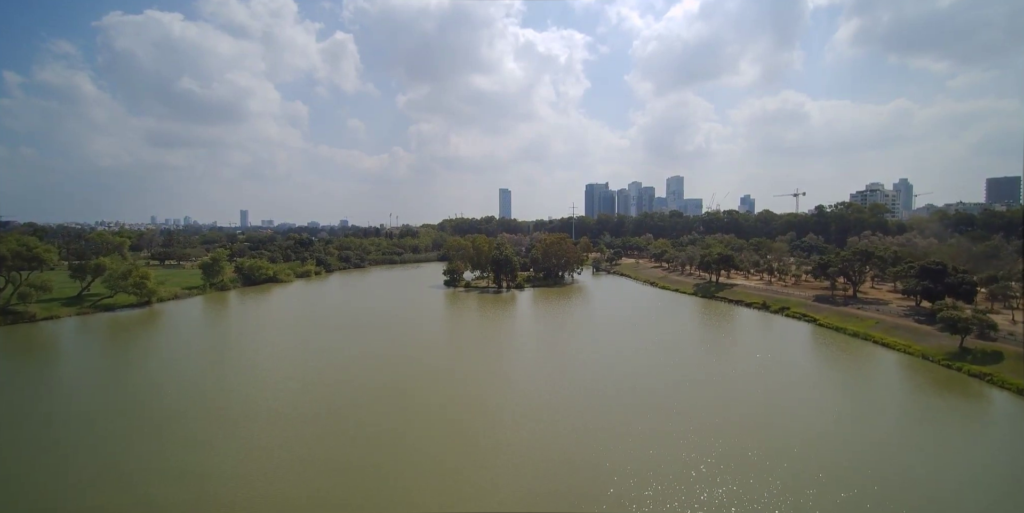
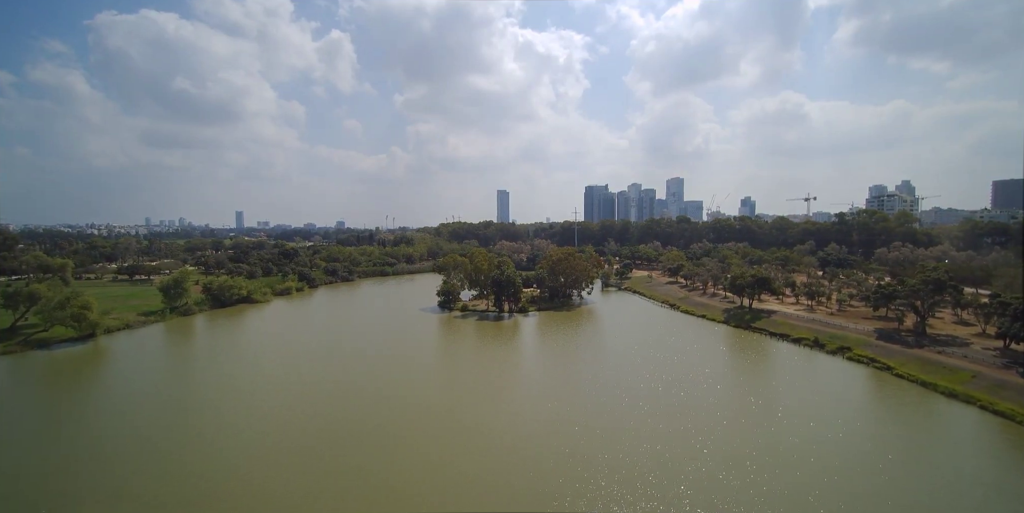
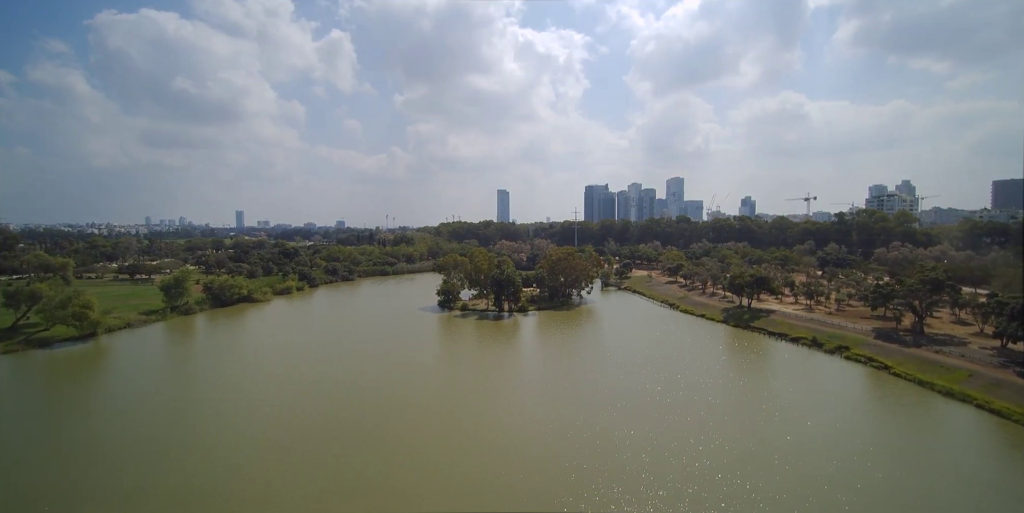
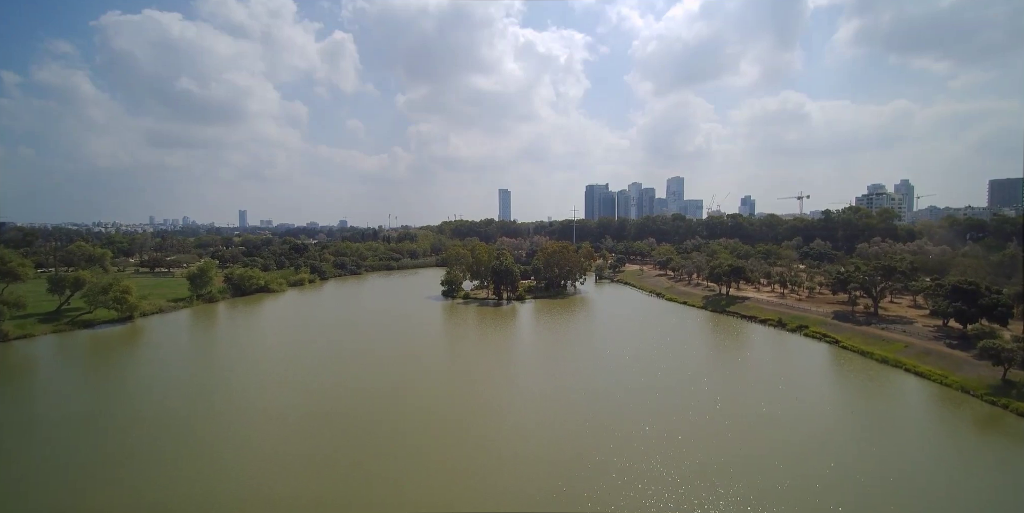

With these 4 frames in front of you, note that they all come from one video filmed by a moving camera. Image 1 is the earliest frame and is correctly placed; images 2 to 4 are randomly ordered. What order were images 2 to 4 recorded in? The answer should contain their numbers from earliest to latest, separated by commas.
4, 3, 2
